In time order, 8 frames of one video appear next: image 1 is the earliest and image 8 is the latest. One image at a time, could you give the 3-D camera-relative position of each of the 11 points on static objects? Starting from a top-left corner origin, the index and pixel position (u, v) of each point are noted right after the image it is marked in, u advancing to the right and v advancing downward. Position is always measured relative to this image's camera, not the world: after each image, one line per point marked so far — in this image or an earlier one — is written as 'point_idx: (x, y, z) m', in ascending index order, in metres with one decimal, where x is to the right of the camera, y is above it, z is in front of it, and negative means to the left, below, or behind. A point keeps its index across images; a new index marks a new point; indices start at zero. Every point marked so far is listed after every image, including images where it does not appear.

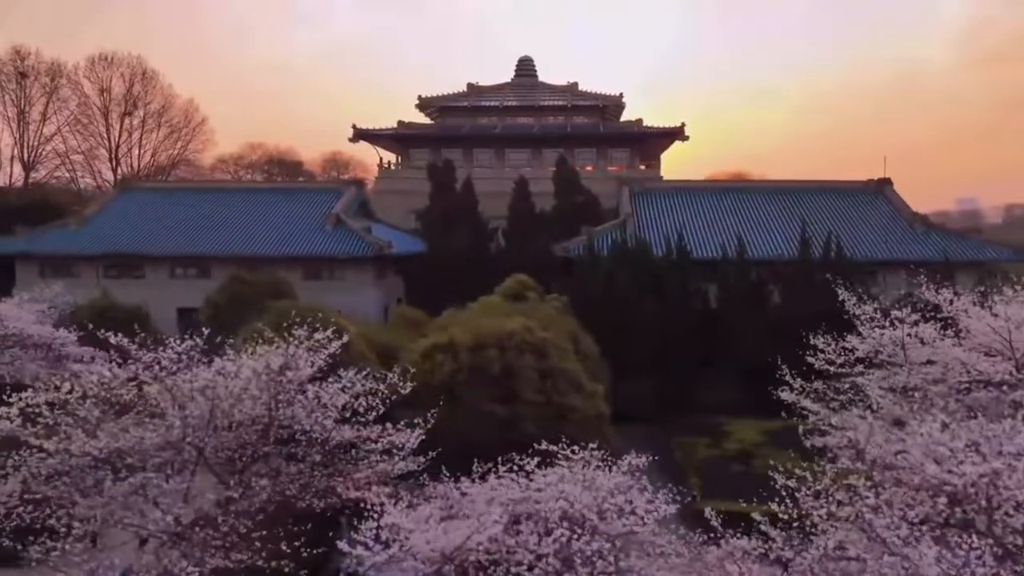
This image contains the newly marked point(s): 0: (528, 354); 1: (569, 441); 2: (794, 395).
0: (+0.2, -1.0, +11.2) m
1: (+0.8, -2.2, +10.8) m
2: (+3.8, -1.5, +10.2) m
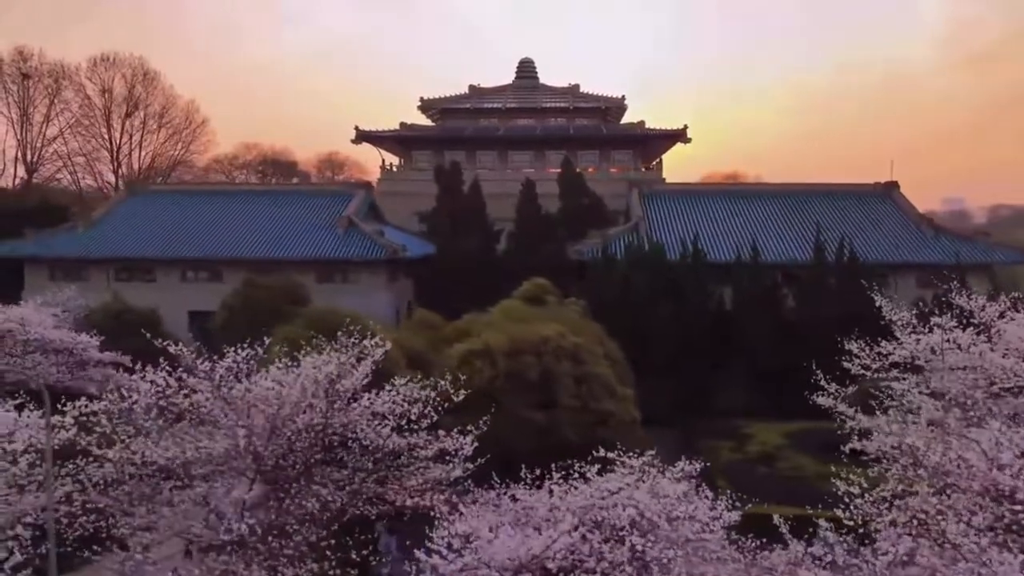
0: (+0.7, -1.1, +11.3) m
1: (+1.4, -2.3, +10.9) m
2: (+4.3, -1.5, +10.4) m
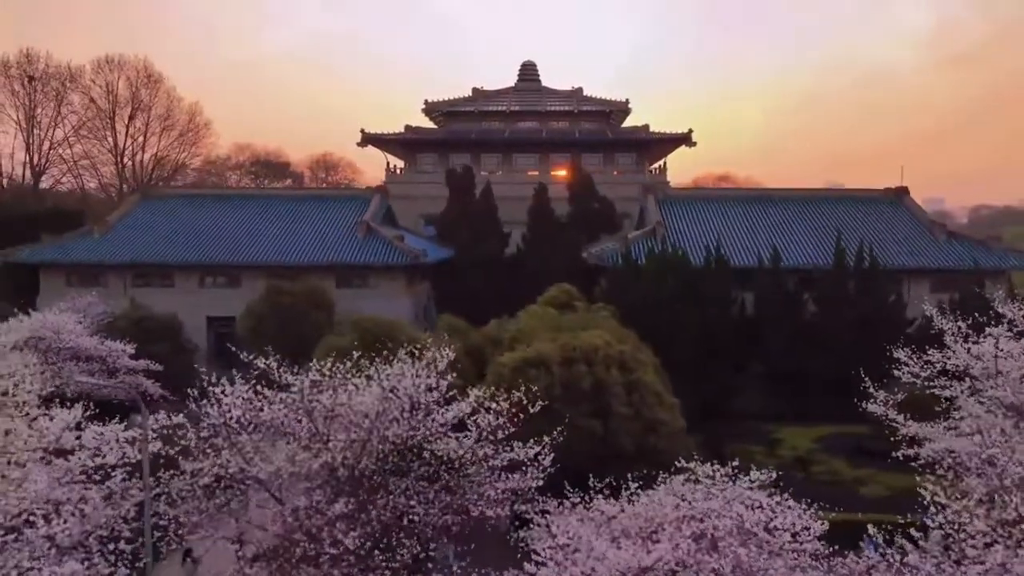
0: (+1.5, -1.2, +11.4) m
1: (+2.2, -2.4, +11.1) m
2: (+5.1, -1.7, +10.6) m
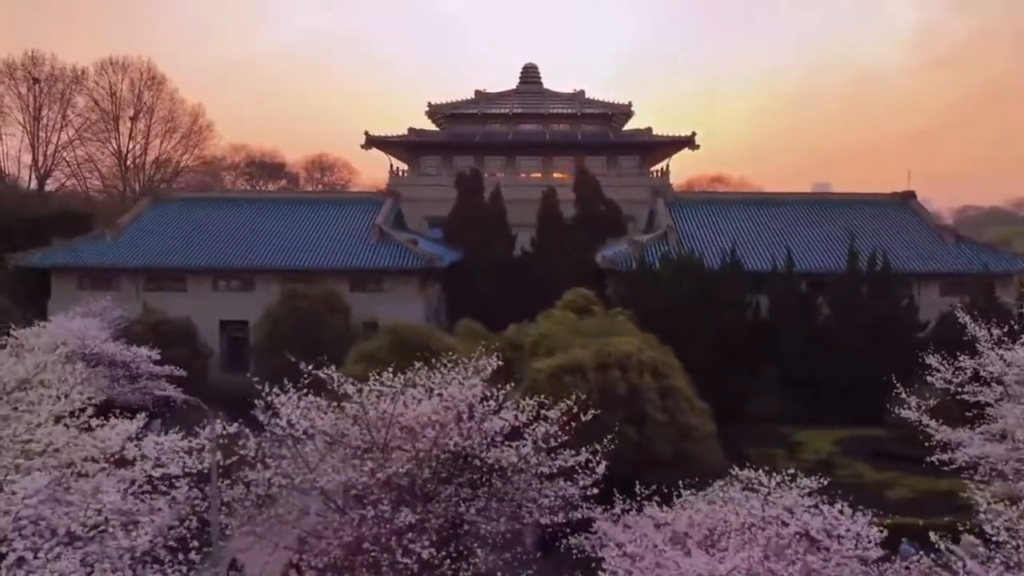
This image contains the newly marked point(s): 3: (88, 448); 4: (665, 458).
0: (+2.0, -1.3, +11.6) m
1: (+2.7, -2.5, +11.2) m
2: (+5.7, -1.8, +10.8) m
3: (-4.2, -1.6, +7.7) m
4: (+2.2, -2.5, +11.1) m
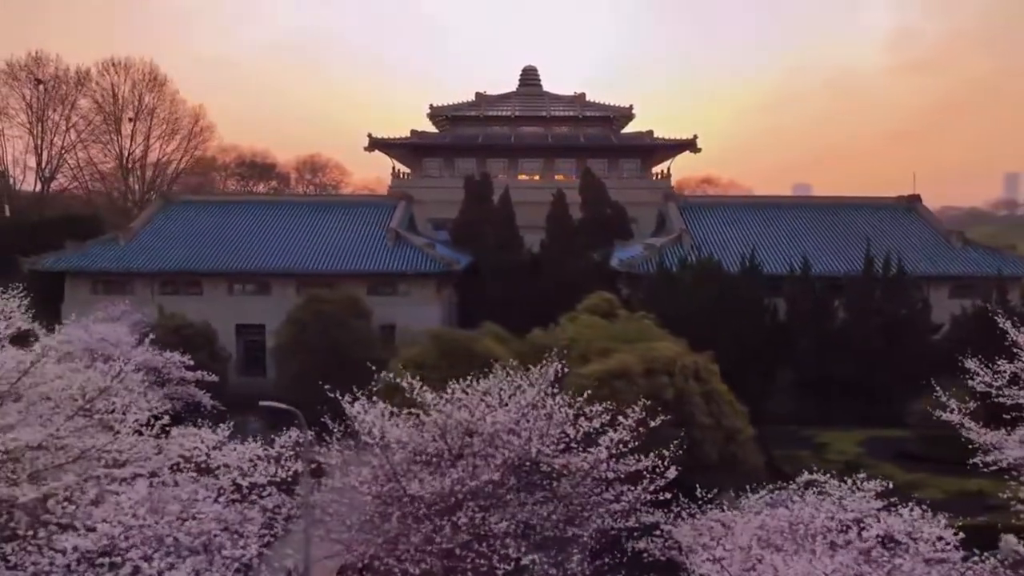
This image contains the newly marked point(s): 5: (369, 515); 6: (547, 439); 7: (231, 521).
0: (+2.8, -1.4, +11.8) m
1: (+3.4, -2.6, +11.4) m
2: (+6.4, -1.9, +11.0) m
3: (-3.4, -1.7, +7.7) m
4: (+2.9, -2.6, +11.3) m
5: (-1.6, -2.4, +8.0) m
6: (+0.3, -1.6, +8.2) m
7: (-2.7, -2.2, +7.2) m
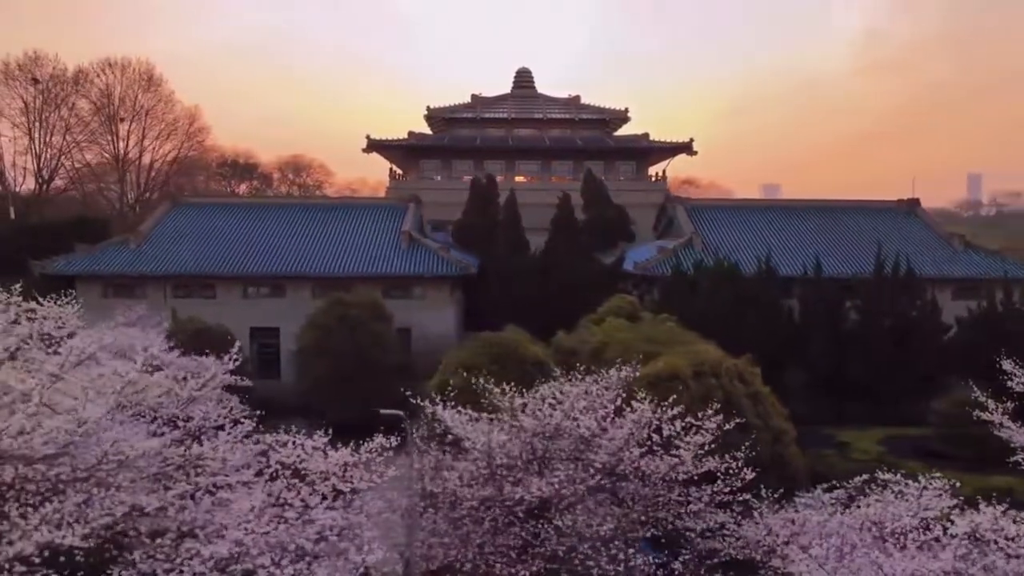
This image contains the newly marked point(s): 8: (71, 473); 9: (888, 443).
0: (+3.6, -1.5, +12.0) m
1: (+4.3, -2.7, +11.8) m
2: (+7.3, -1.9, +11.5) m
3: (-2.4, -1.8, +7.8) m
4: (+3.8, -2.6, +11.6) m
5: (-0.7, -2.5, +8.1) m
6: (+1.3, -1.7, +8.4) m
7: (-1.7, -2.3, +7.3) m
8: (-3.5, -1.5, +6.3) m
9: (+8.1, -3.3, +16.4) m
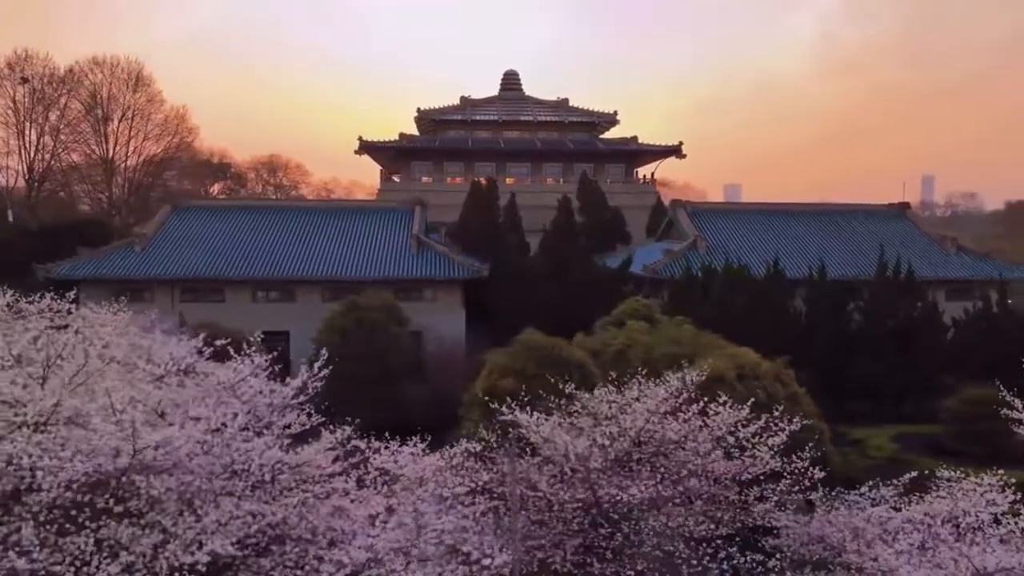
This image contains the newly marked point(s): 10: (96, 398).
0: (+4.4, -1.5, +12.5) m
1: (+5.0, -2.7, +12.2) m
2: (+8.0, -2.0, +12.0) m
3: (-1.5, -1.9, +7.9) m
4: (+4.6, -2.7, +12.0) m
5: (+0.3, -2.6, +8.4) m
6: (+2.2, -1.8, +8.7) m
7: (-0.7, -2.4, +7.5) m
8: (-2.5, -1.6, +6.4) m
9: (+8.7, -3.4, +17.0) m
10: (-3.6, -1.0, +6.6) m
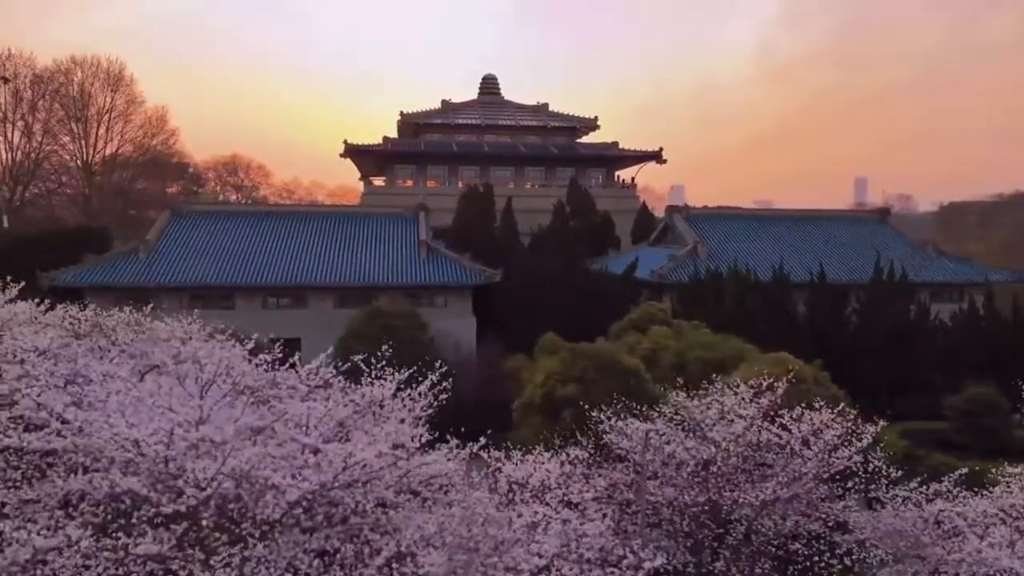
0: (+5.3, -1.7, +13.1) m
1: (+6.1, -2.9, +12.9) m
2: (+9.1, -2.1, +13.0) m
3: (-0.2, -2.1, +8.2) m
4: (+5.6, -2.8, +12.7) m
5: (+1.6, -2.7, +8.8) m
6: (+3.4, -1.9, +9.3) m
7: (+0.6, -2.5, +7.8) m
8: (-1.1, -1.8, +6.6) m
9: (+9.3, -3.5, +18.0) m
10: (-2.2, -1.1, +6.8) m
